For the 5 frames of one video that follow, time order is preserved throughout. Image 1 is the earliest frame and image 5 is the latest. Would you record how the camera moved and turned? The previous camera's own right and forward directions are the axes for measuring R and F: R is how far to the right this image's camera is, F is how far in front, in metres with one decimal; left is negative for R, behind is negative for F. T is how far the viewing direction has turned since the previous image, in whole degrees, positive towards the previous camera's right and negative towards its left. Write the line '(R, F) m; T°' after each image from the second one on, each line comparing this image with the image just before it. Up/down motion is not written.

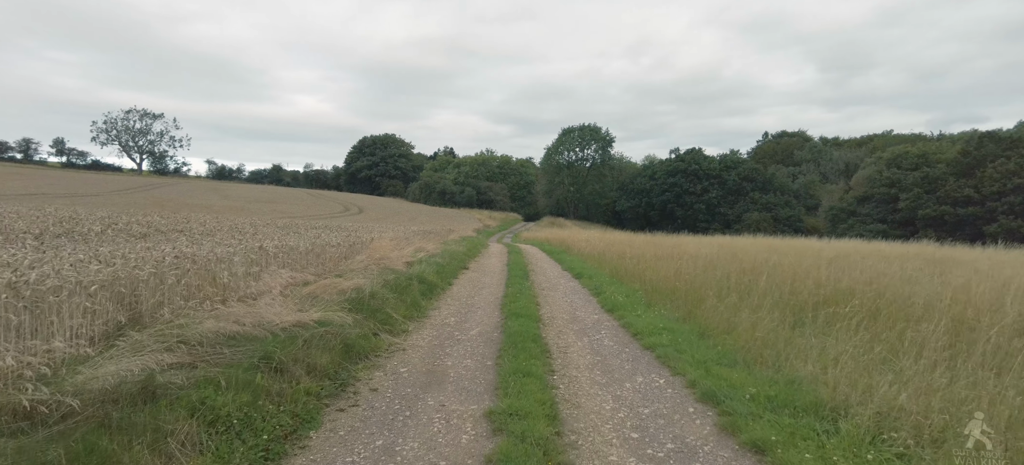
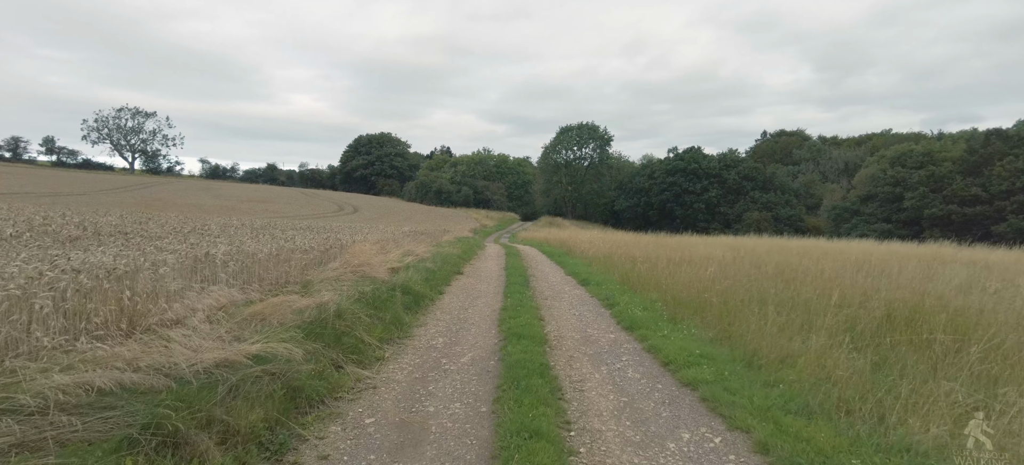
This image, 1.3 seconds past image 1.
(0.0, +1.7) m; 0°
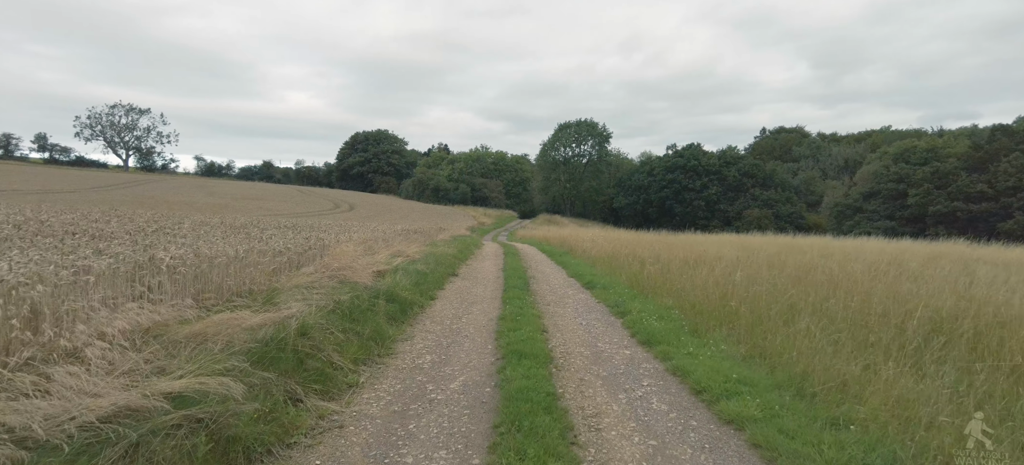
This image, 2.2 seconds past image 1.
(0.0, +1.2) m; 0°
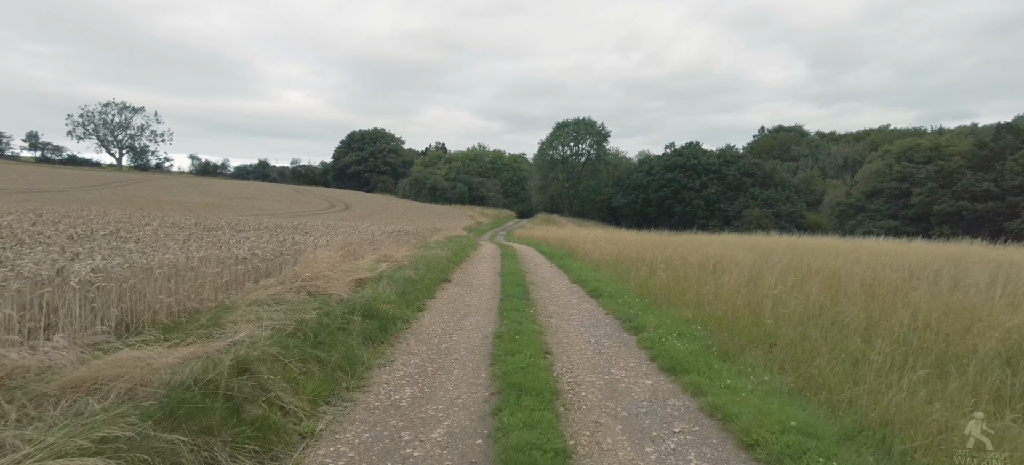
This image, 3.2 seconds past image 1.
(0.0, +1.3) m; 0°
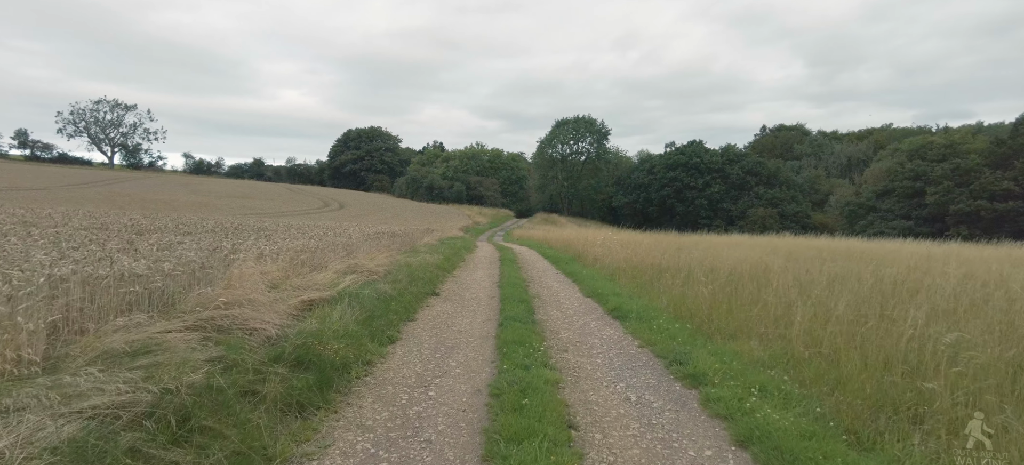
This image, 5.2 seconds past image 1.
(-0.1, +2.6) m; 0°
